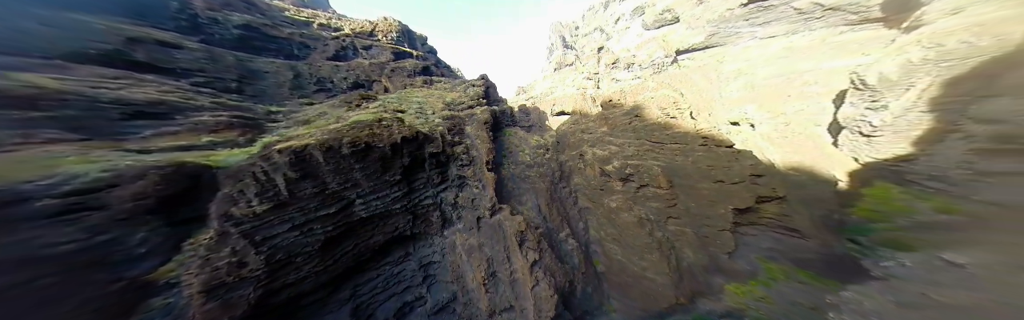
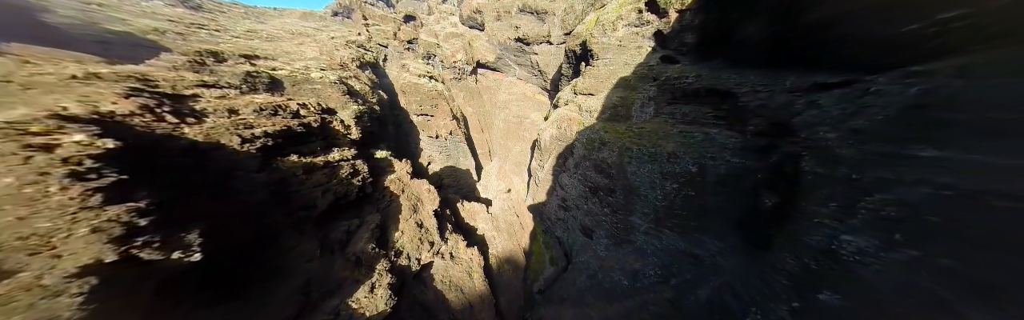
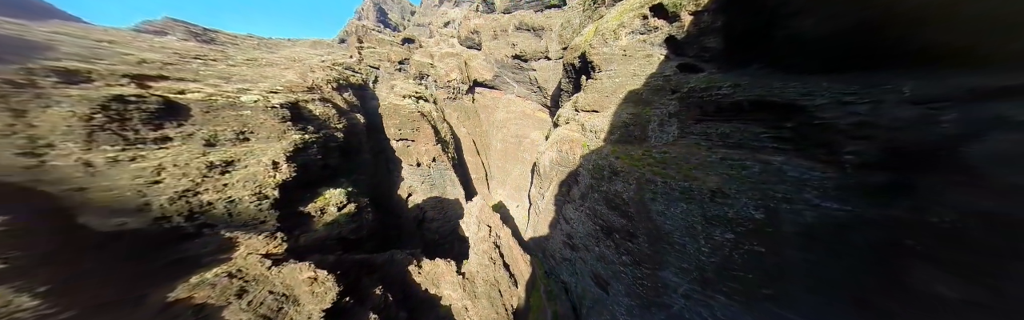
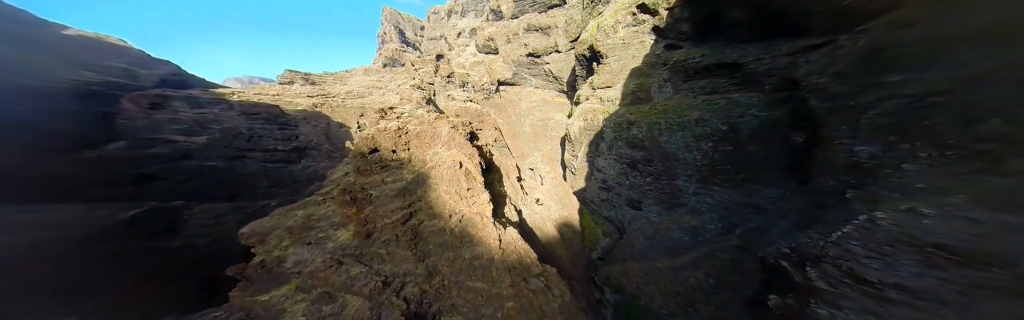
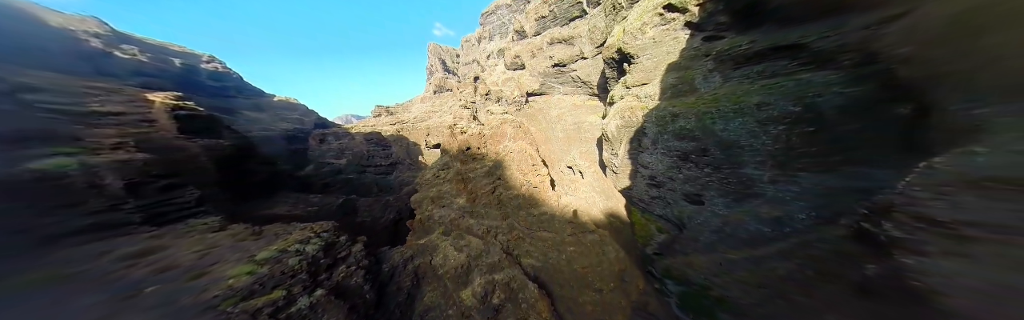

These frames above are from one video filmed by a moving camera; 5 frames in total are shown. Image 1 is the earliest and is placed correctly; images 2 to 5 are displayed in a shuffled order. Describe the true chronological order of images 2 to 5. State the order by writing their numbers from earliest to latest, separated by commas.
5, 4, 2, 3
